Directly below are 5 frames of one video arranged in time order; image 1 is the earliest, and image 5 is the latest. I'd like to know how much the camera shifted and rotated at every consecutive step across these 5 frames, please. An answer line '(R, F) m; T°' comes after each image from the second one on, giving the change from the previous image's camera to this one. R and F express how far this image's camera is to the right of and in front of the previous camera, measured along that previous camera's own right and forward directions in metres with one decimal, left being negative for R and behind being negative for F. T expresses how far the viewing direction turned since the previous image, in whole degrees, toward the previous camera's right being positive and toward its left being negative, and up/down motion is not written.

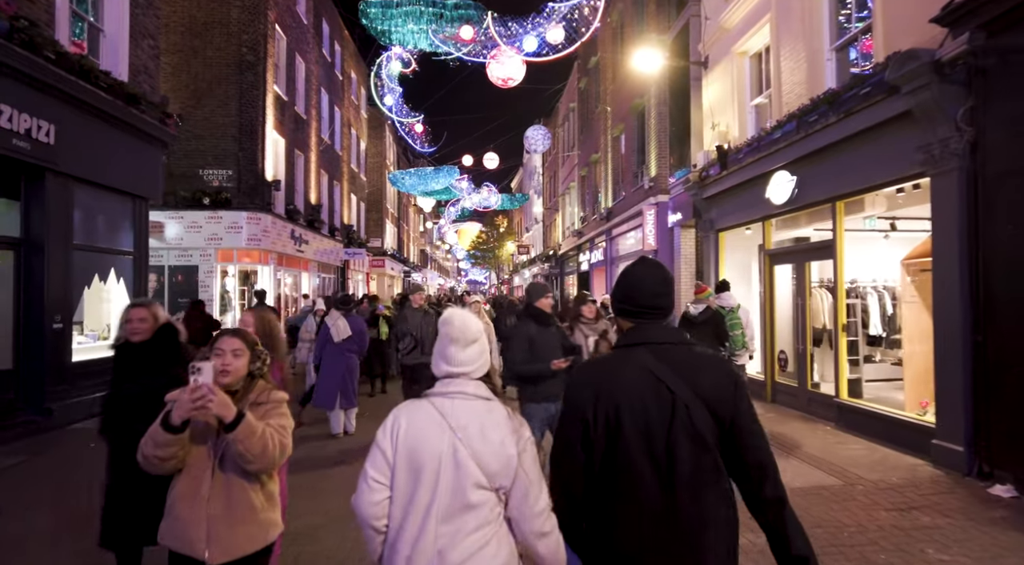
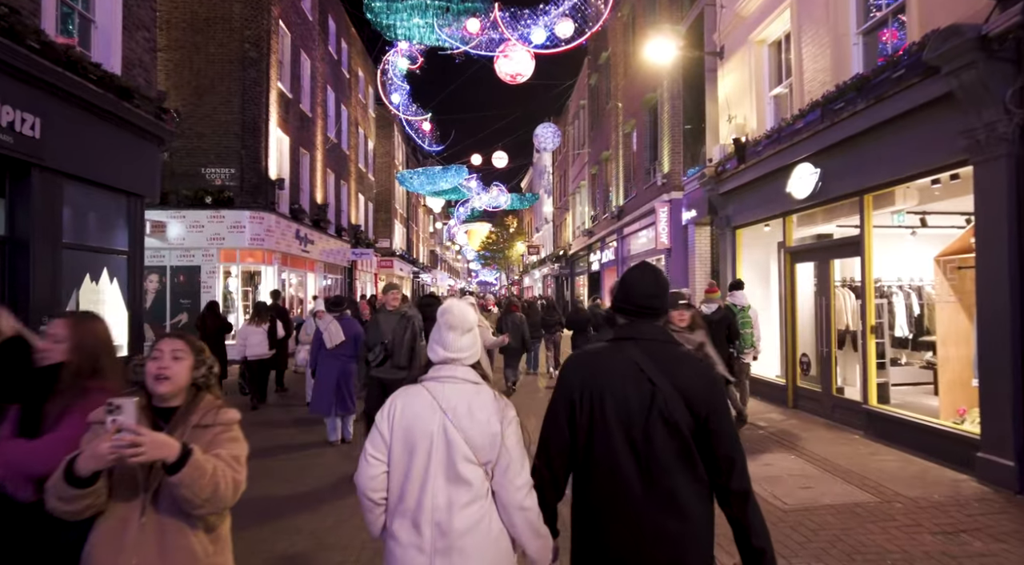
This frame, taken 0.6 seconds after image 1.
(+0.1, +0.5) m; -1°
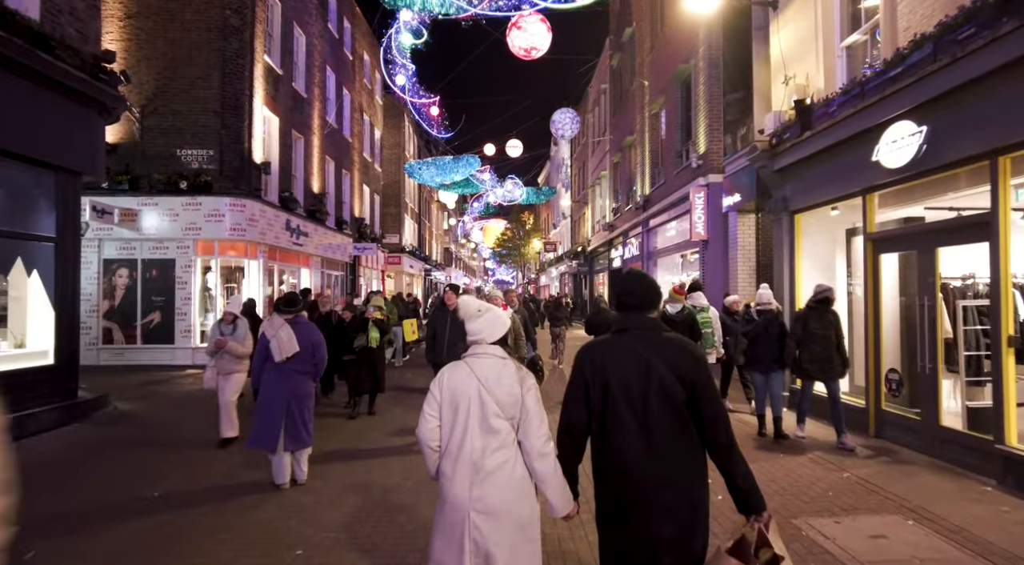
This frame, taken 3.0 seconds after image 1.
(+0.1, +2.1) m; -1°
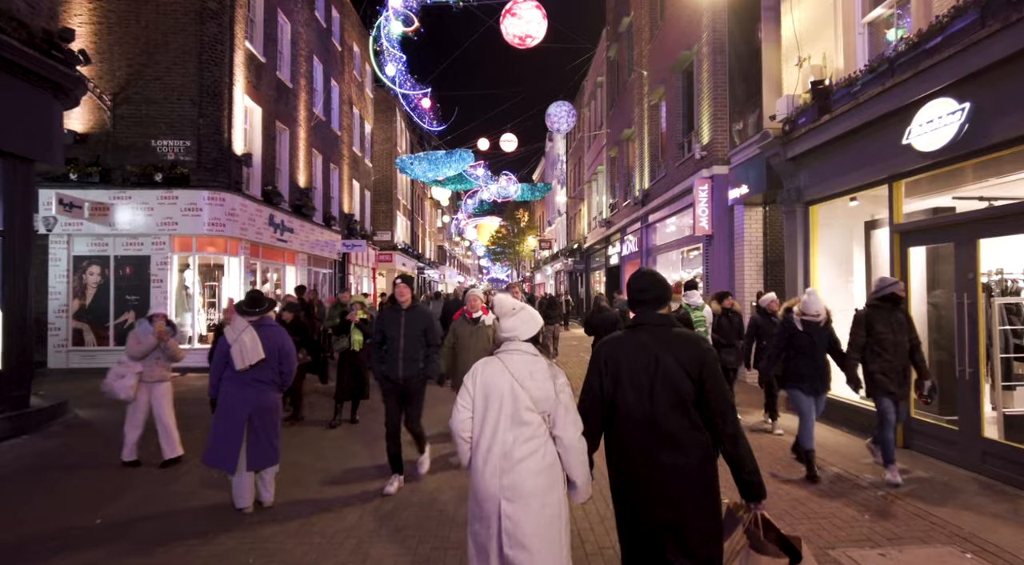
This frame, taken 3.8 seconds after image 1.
(0.0, +0.8) m; 0°
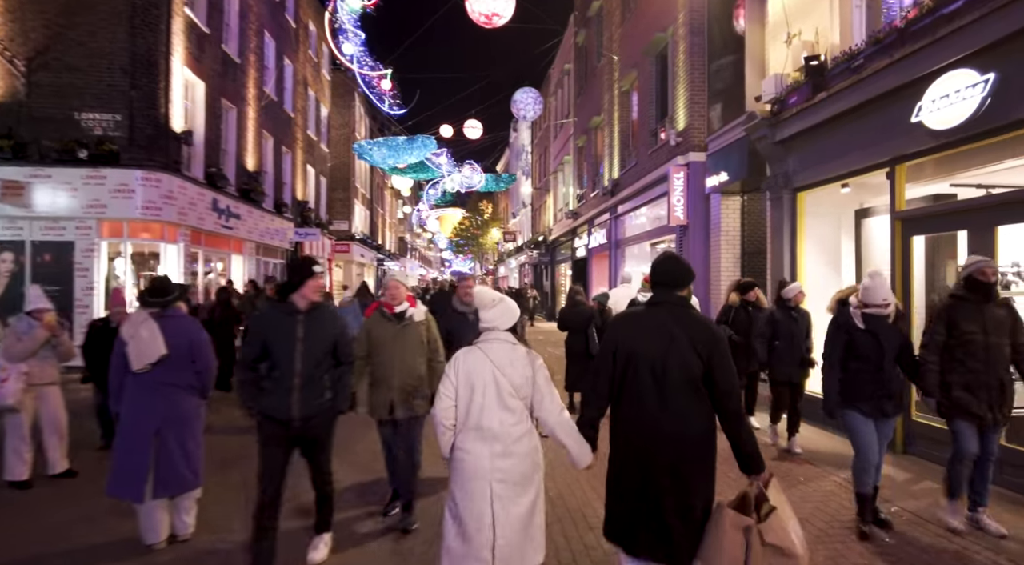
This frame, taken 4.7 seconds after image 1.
(0.0, +0.9) m; +3°
